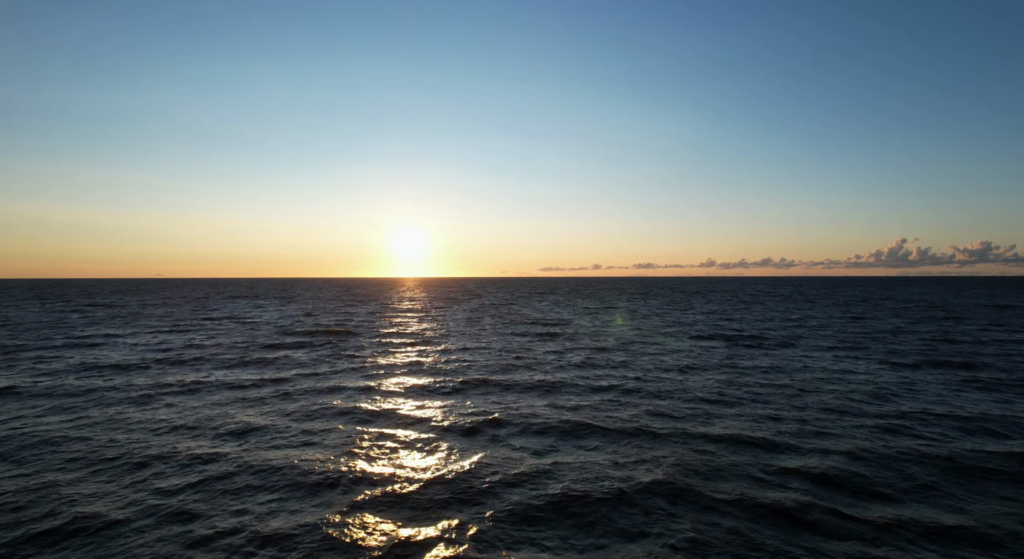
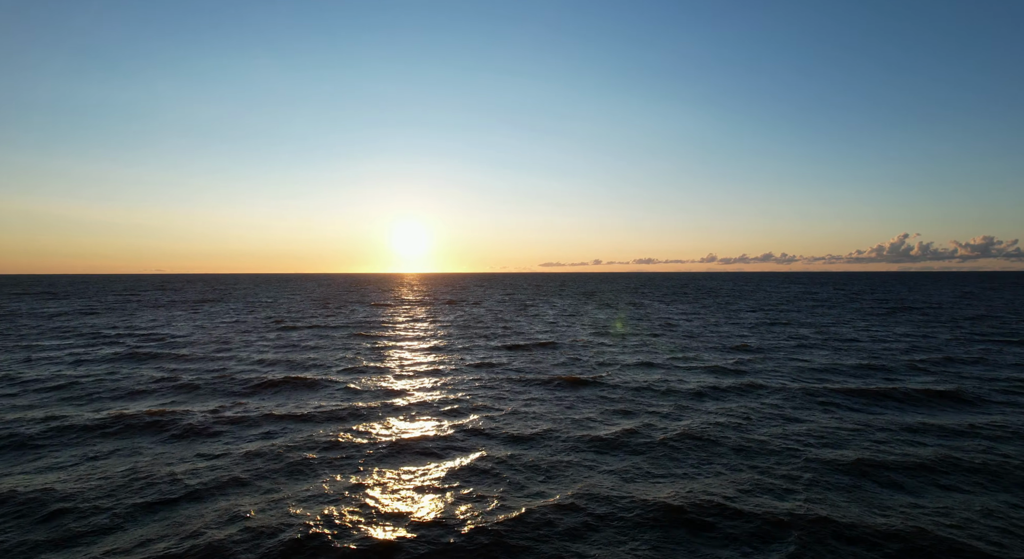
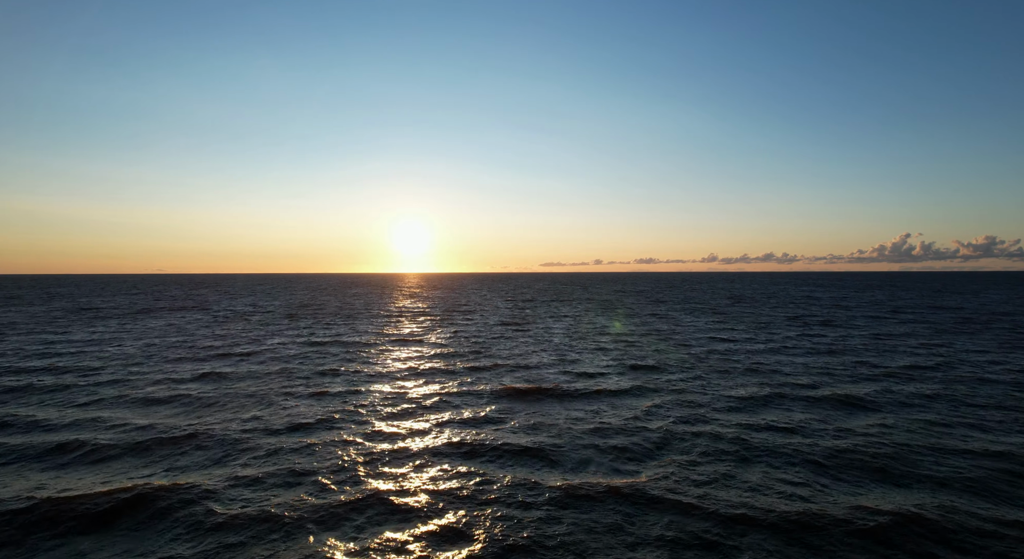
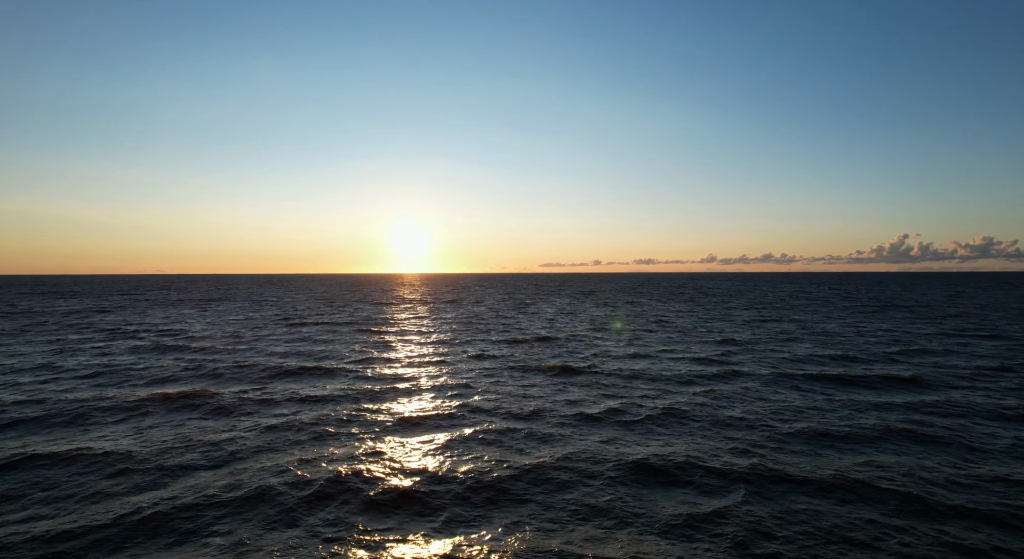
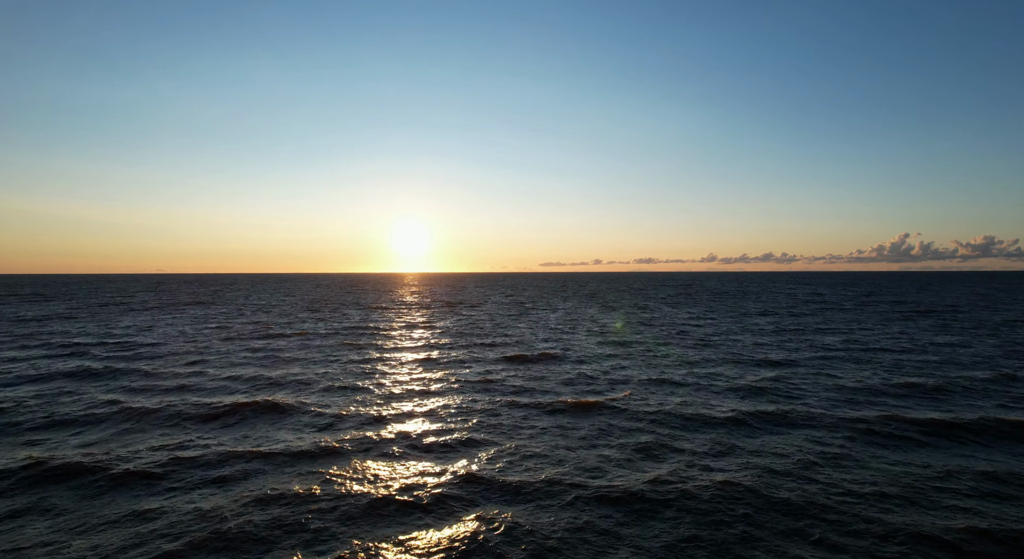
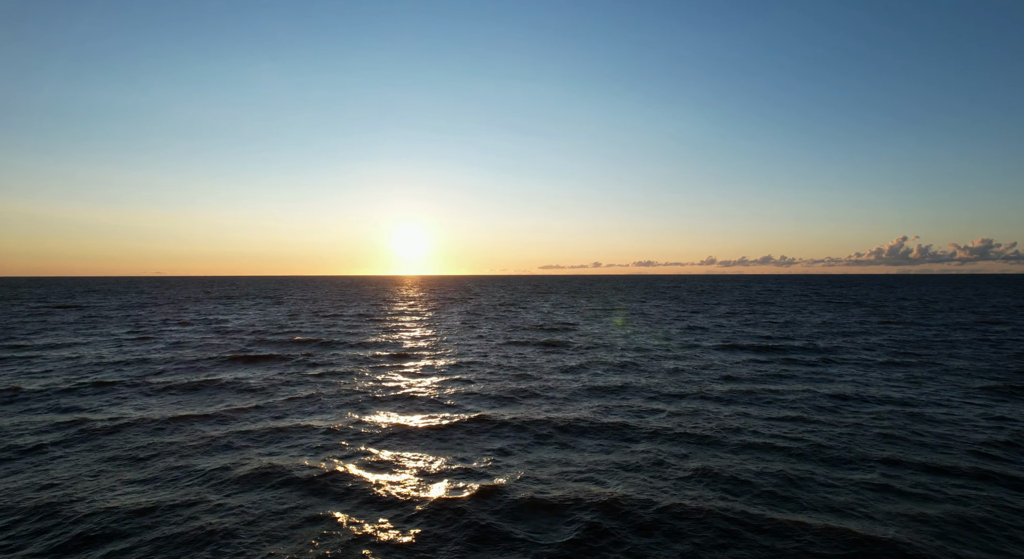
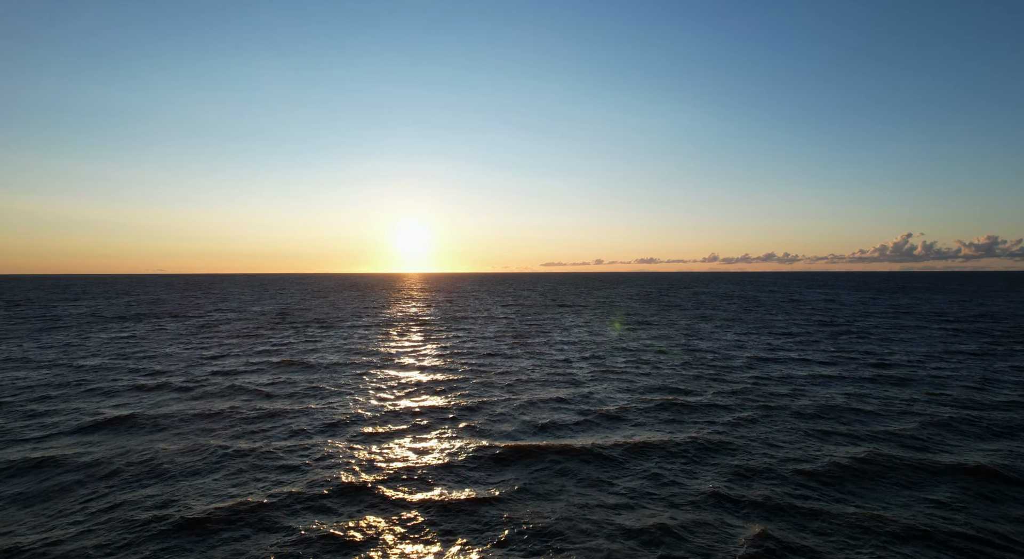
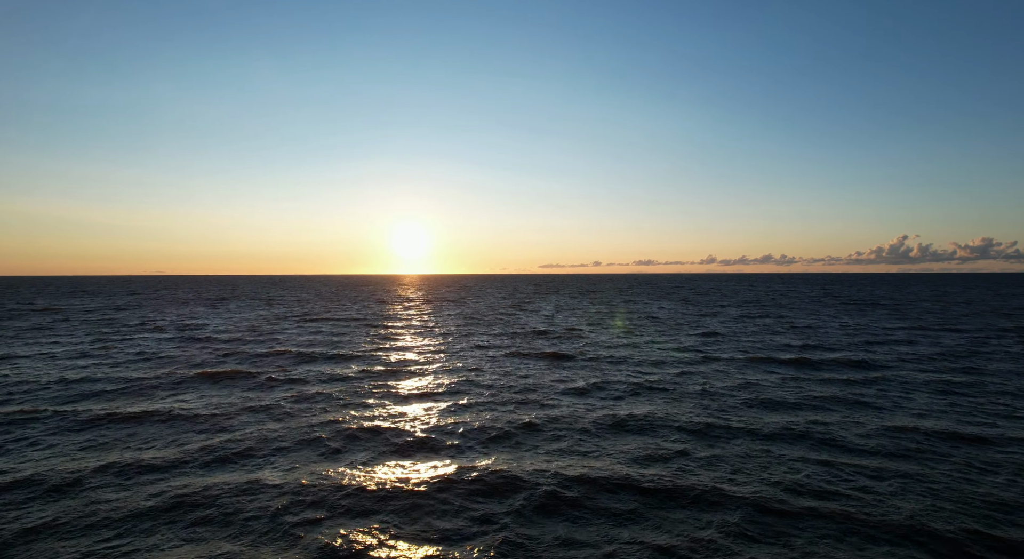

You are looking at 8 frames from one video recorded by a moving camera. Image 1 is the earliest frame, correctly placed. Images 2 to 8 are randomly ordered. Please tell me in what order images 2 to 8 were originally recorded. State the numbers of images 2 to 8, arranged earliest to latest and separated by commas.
6, 8, 4, 2, 5, 3, 7
